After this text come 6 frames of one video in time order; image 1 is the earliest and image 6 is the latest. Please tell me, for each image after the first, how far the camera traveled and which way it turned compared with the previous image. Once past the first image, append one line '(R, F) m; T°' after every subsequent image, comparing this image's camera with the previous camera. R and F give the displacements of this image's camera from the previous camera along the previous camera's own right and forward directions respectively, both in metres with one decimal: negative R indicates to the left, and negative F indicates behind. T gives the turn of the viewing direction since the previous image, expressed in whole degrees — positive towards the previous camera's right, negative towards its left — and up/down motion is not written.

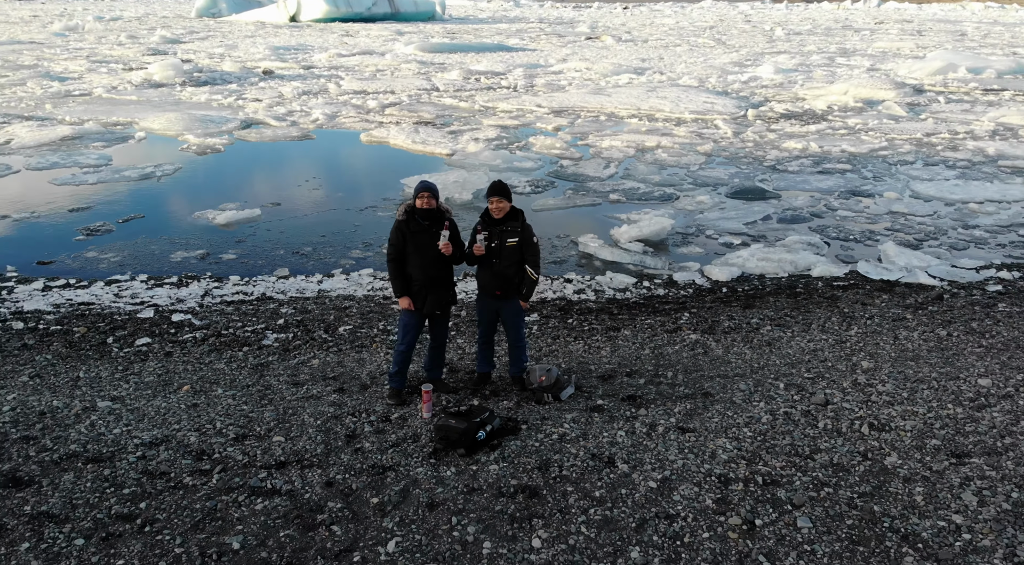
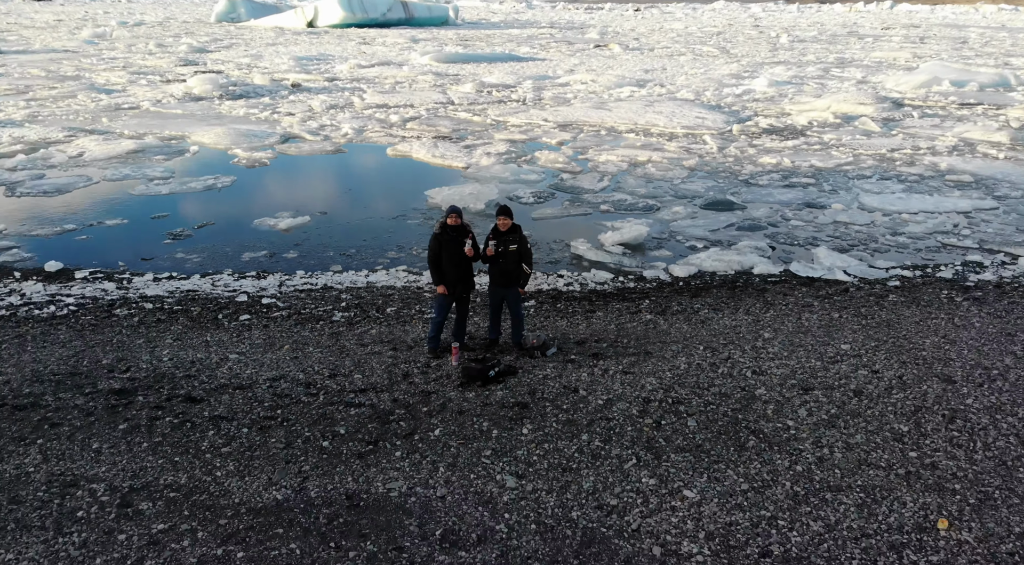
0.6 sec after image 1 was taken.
(0.0, -1.2) m; -1°
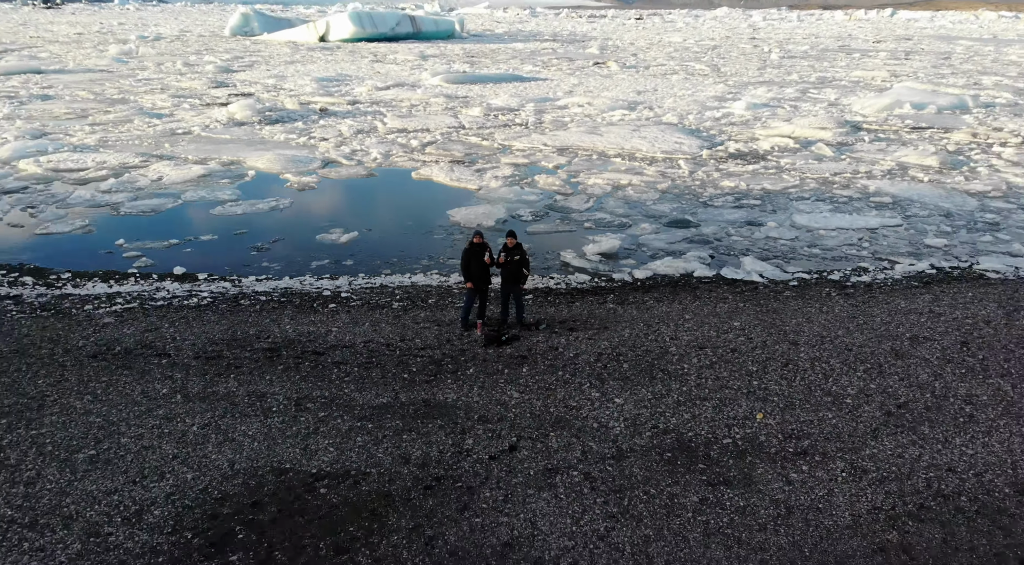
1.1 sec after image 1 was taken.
(0.0, -2.1) m; 0°
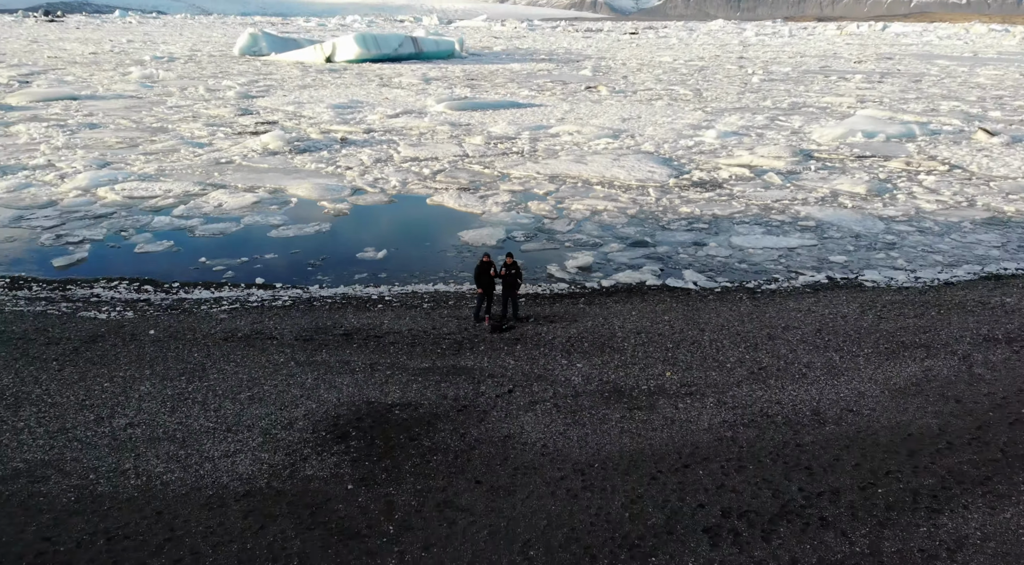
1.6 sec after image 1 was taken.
(0.0, -2.7) m; 0°
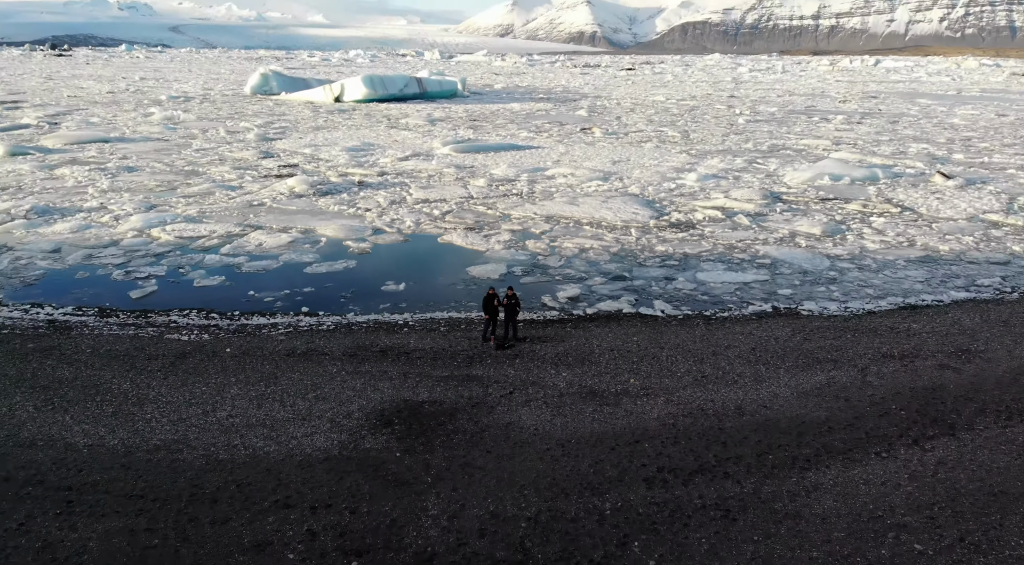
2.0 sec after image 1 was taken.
(0.0, -2.4) m; 0°
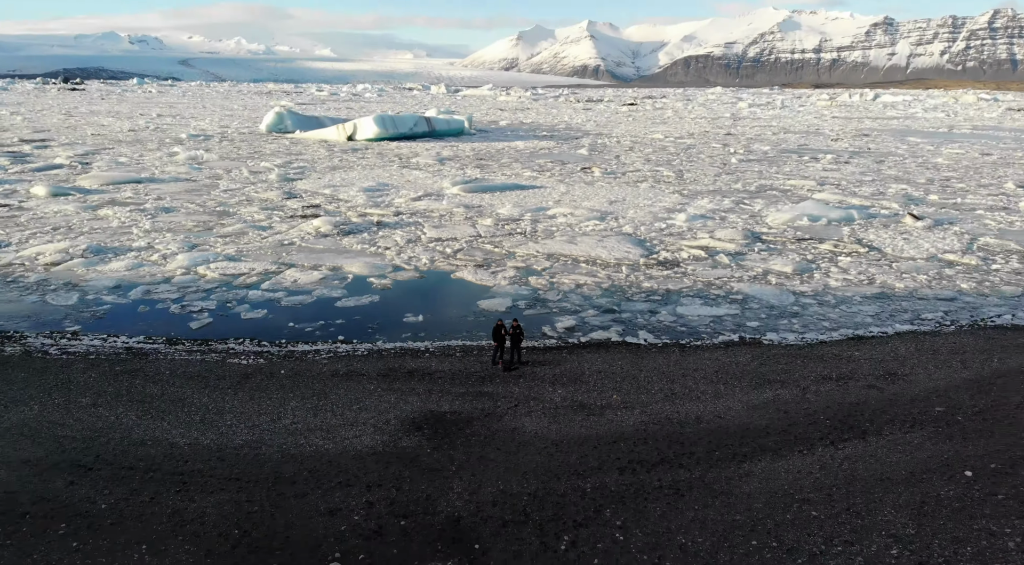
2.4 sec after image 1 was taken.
(0.0, -2.4) m; 0°
